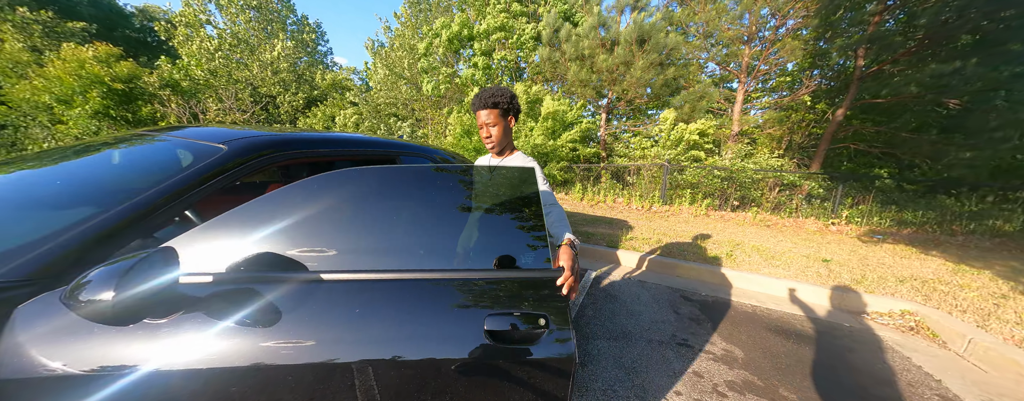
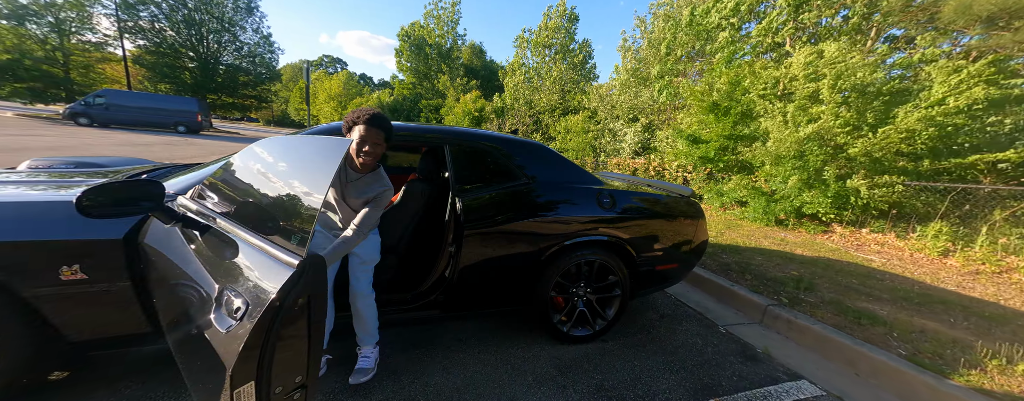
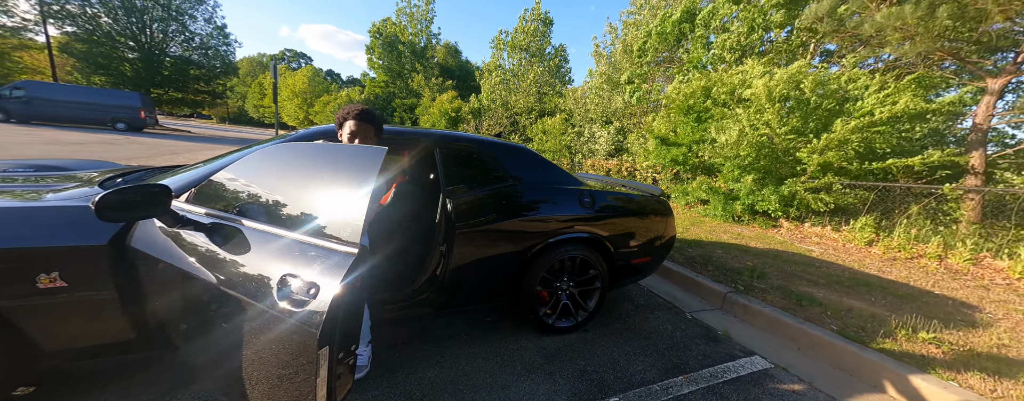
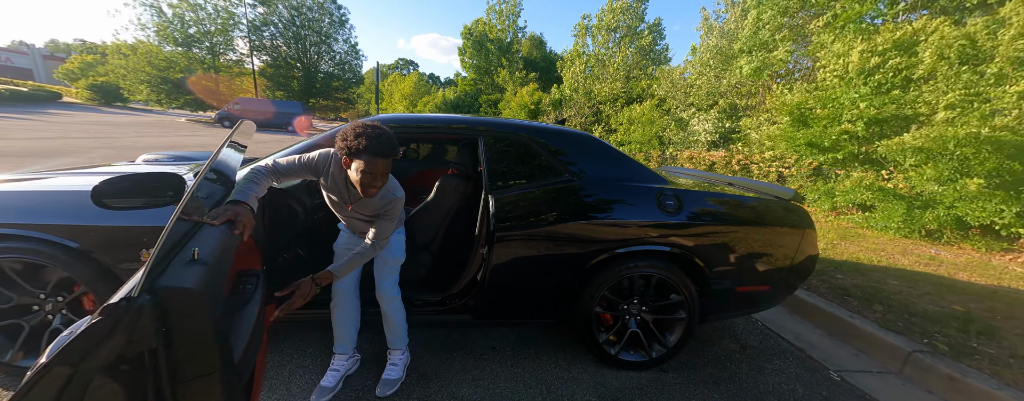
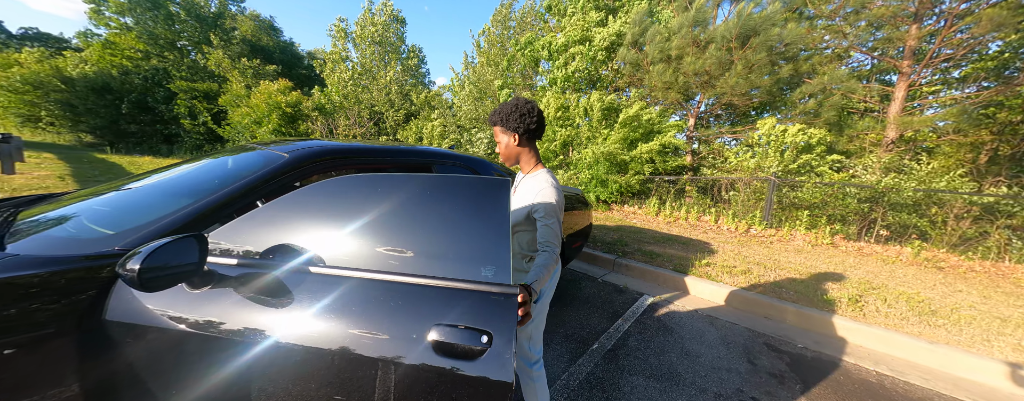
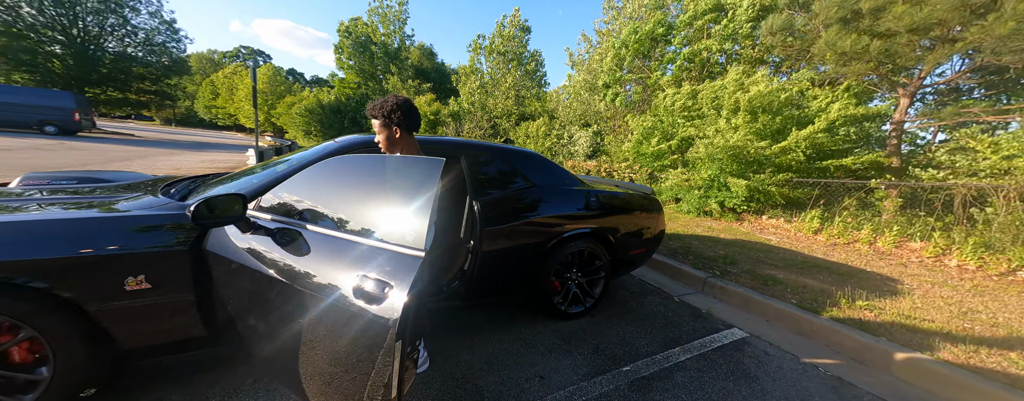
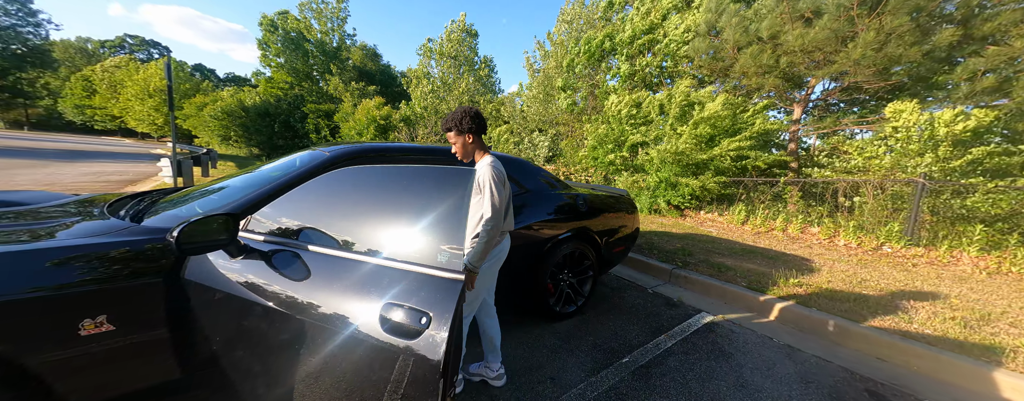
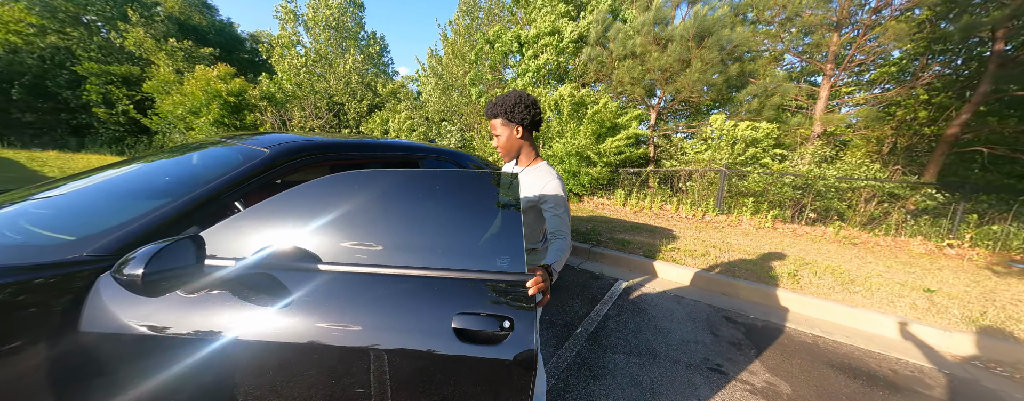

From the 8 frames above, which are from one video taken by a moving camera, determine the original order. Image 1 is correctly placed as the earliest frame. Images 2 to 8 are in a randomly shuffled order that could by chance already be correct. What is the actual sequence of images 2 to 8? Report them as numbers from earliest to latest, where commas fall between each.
8, 5, 7, 6, 3, 2, 4
